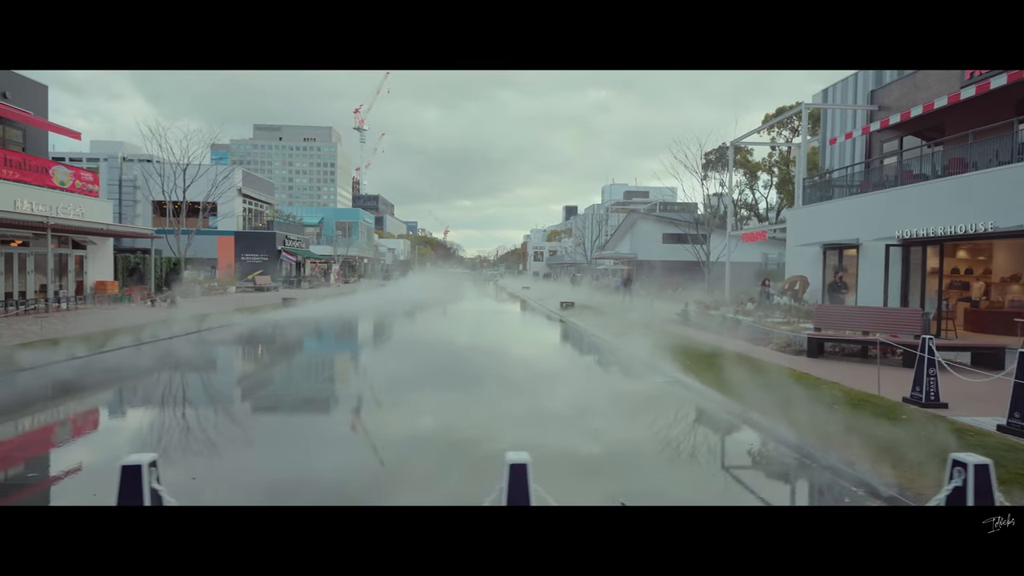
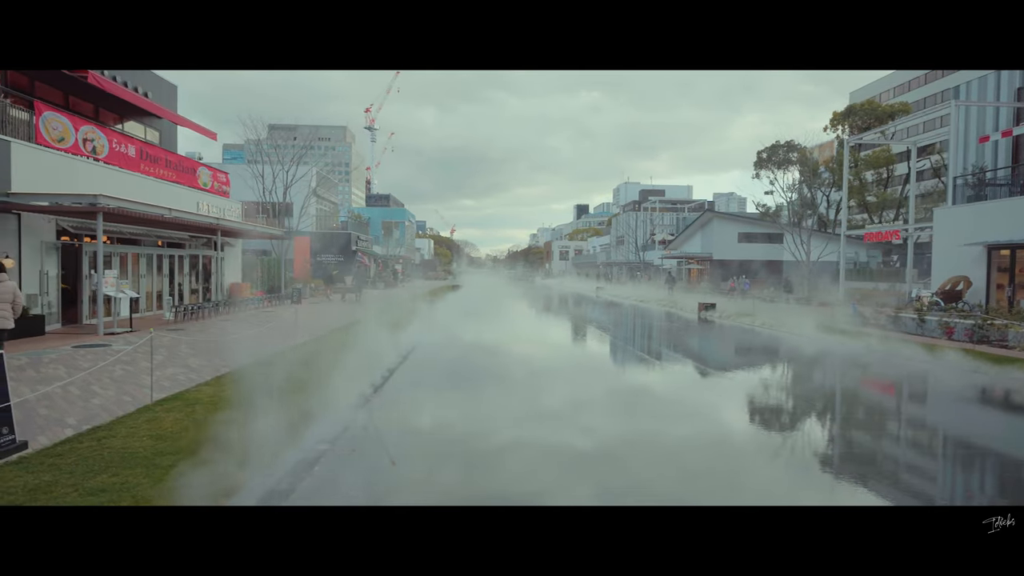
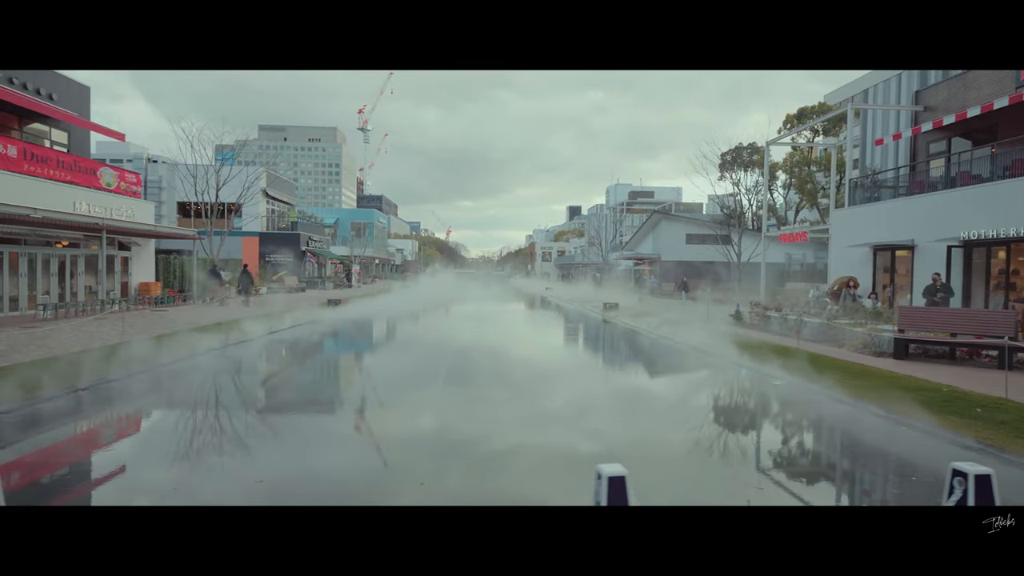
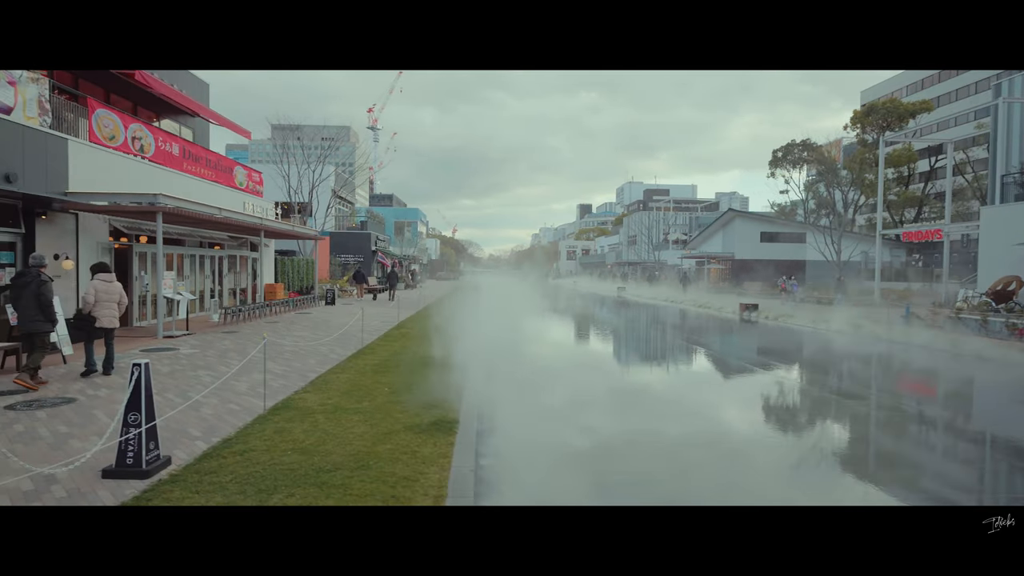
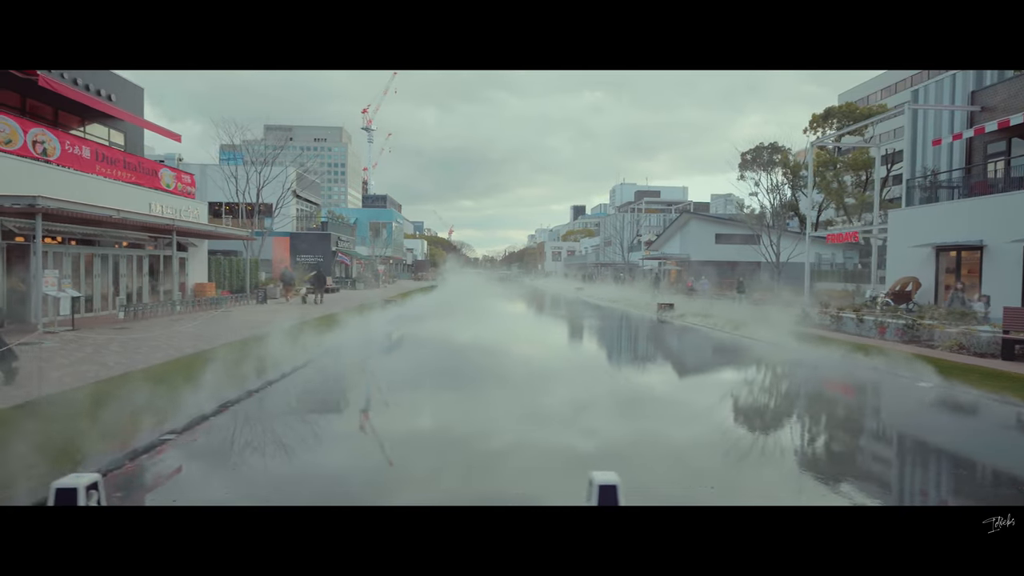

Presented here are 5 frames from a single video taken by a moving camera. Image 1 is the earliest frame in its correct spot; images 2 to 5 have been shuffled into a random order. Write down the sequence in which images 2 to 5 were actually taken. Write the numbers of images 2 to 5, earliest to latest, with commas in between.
3, 5, 2, 4
